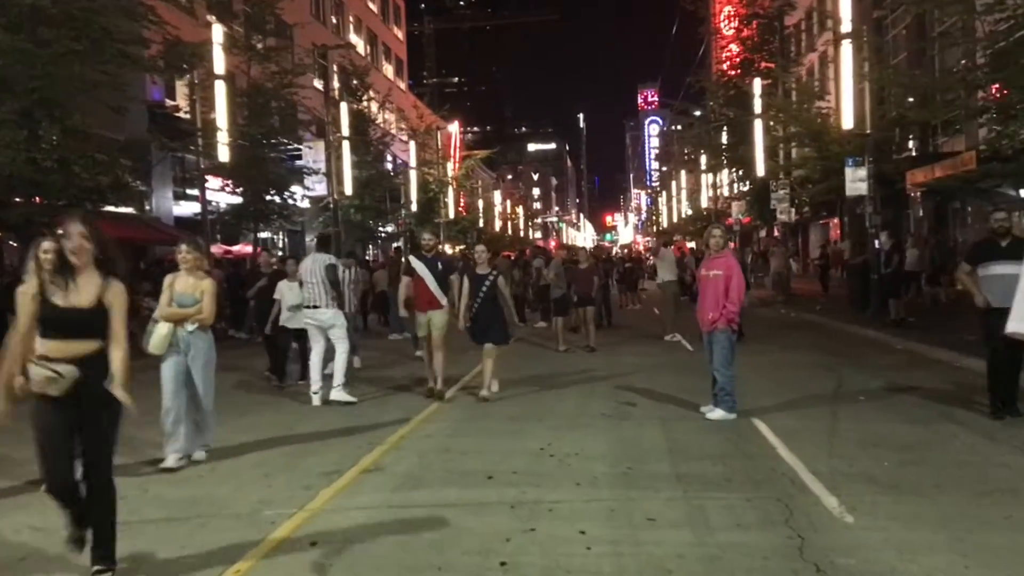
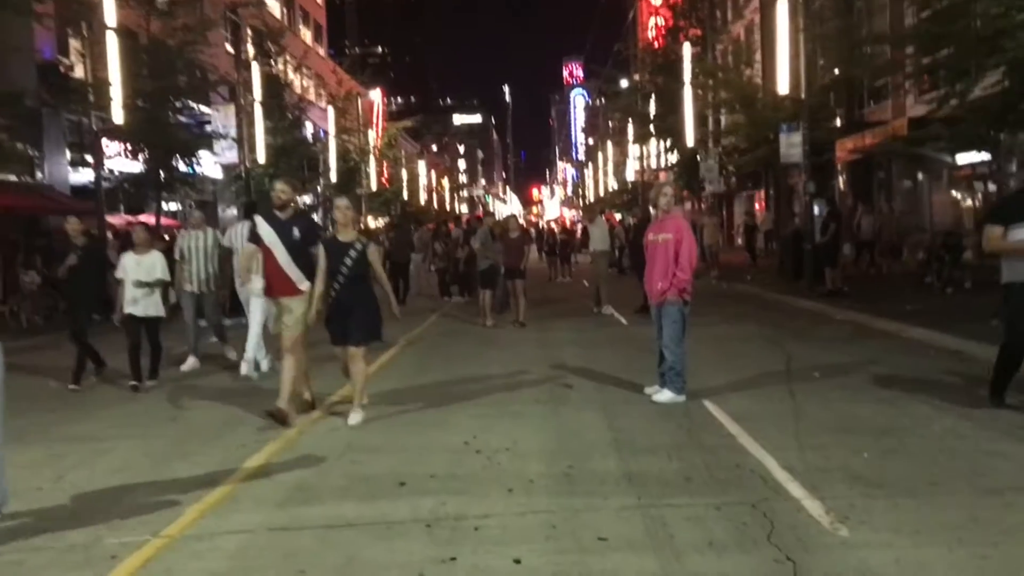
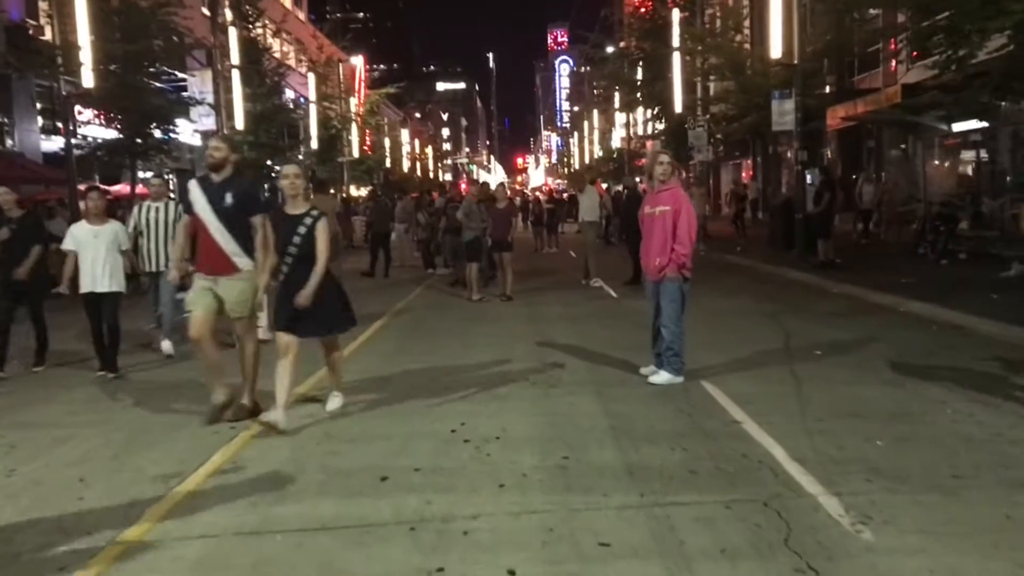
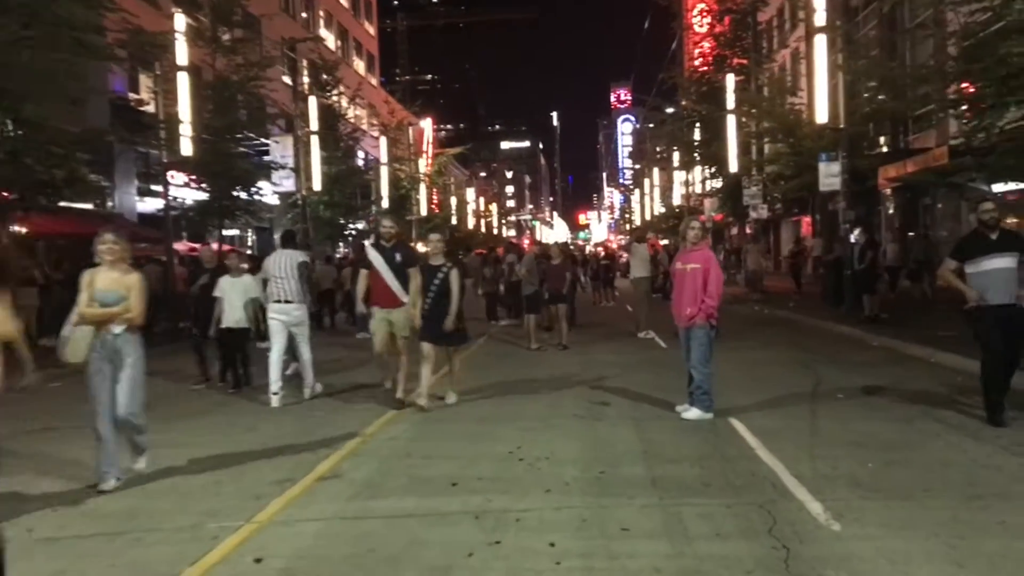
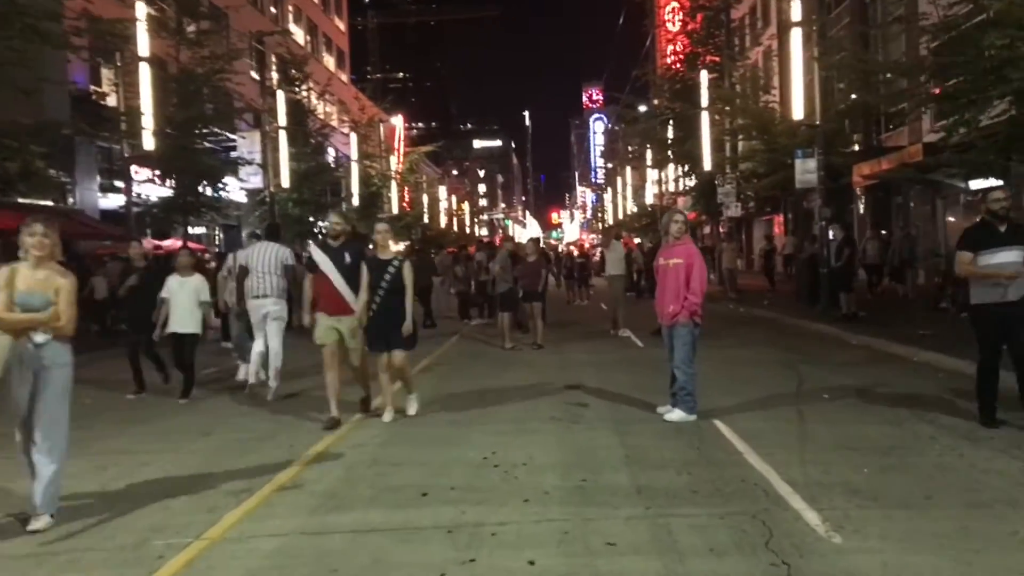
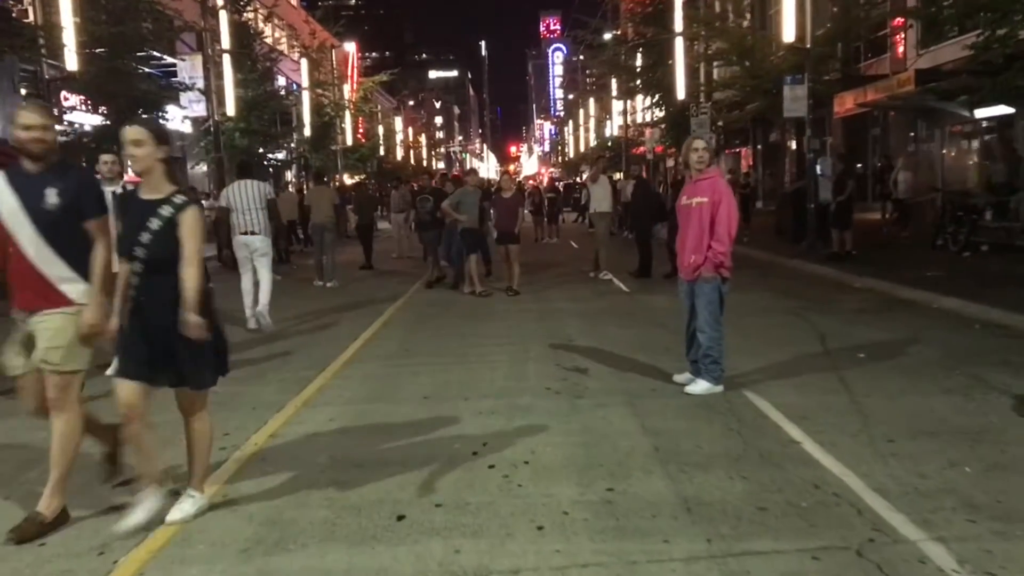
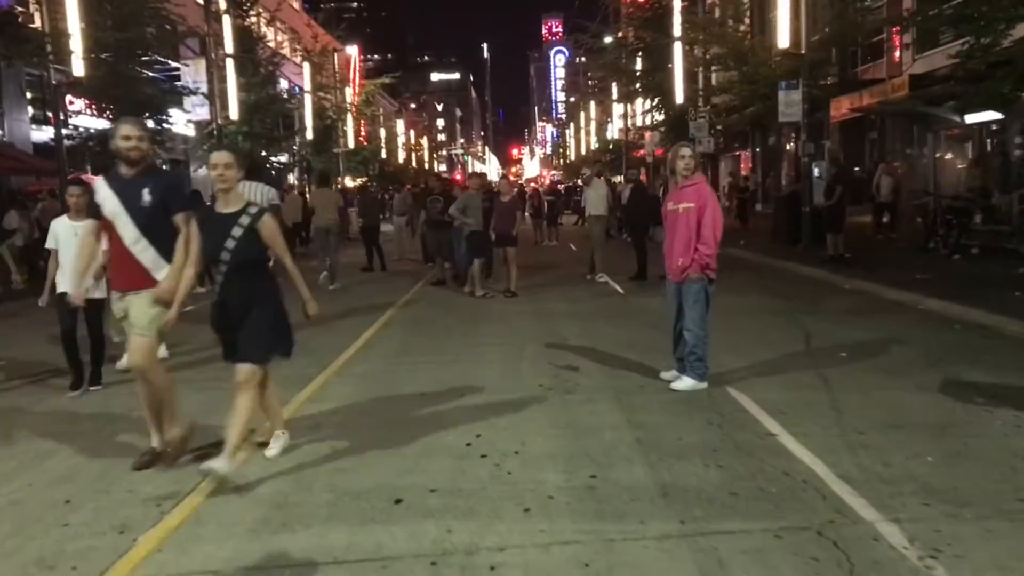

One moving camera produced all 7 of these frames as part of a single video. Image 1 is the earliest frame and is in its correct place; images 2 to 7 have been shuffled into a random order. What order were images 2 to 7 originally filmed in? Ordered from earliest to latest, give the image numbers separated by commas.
4, 5, 2, 3, 7, 6
